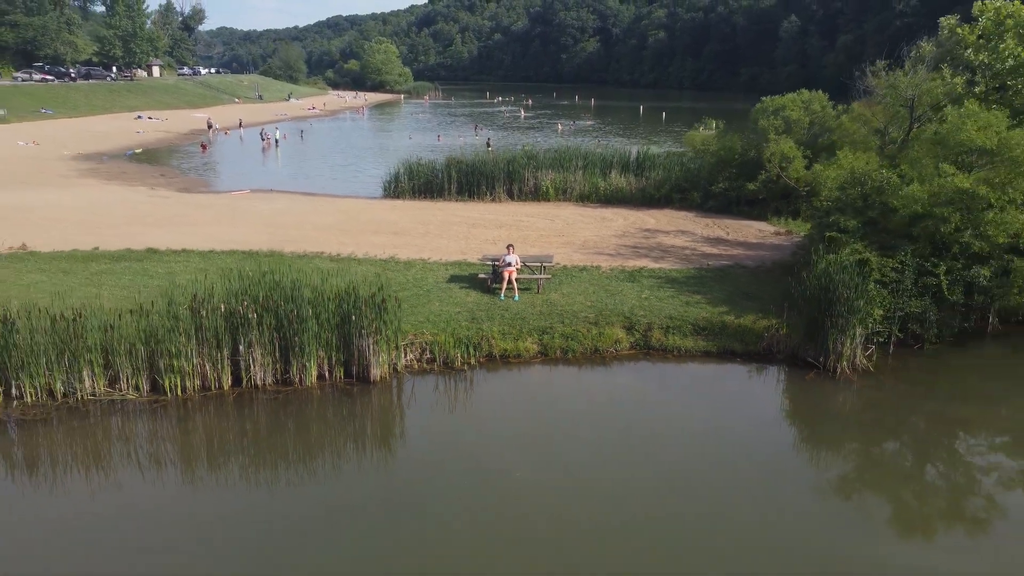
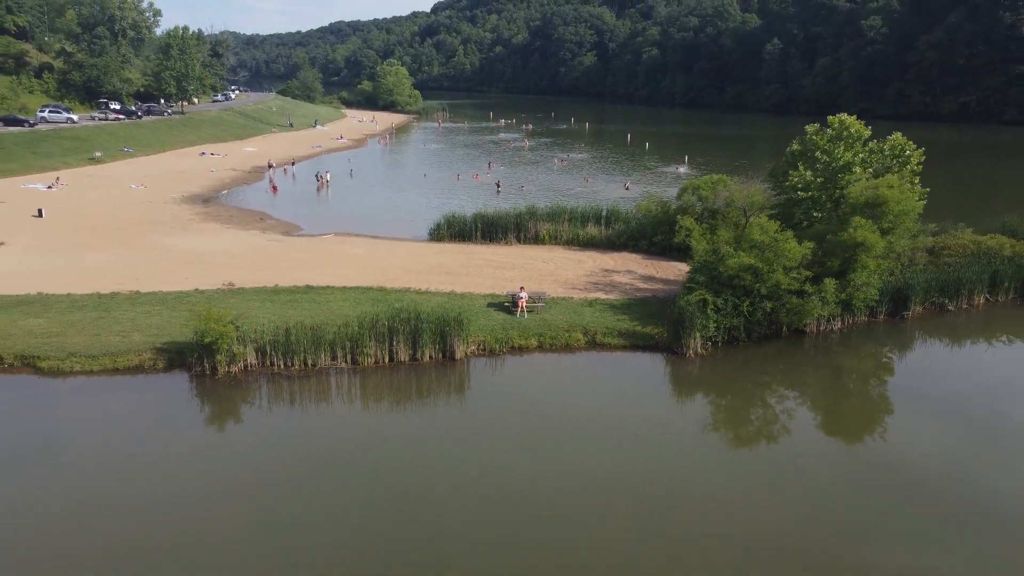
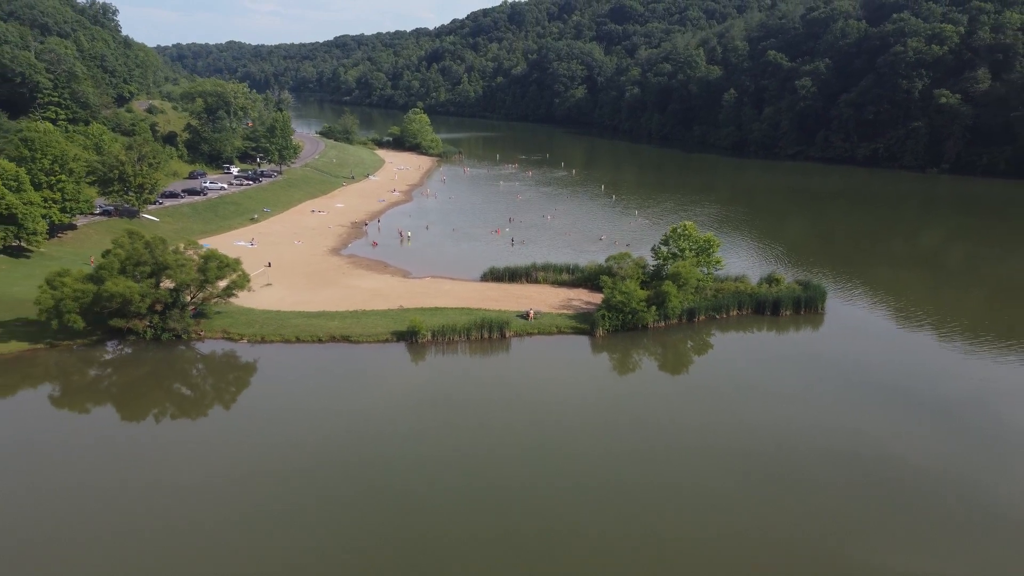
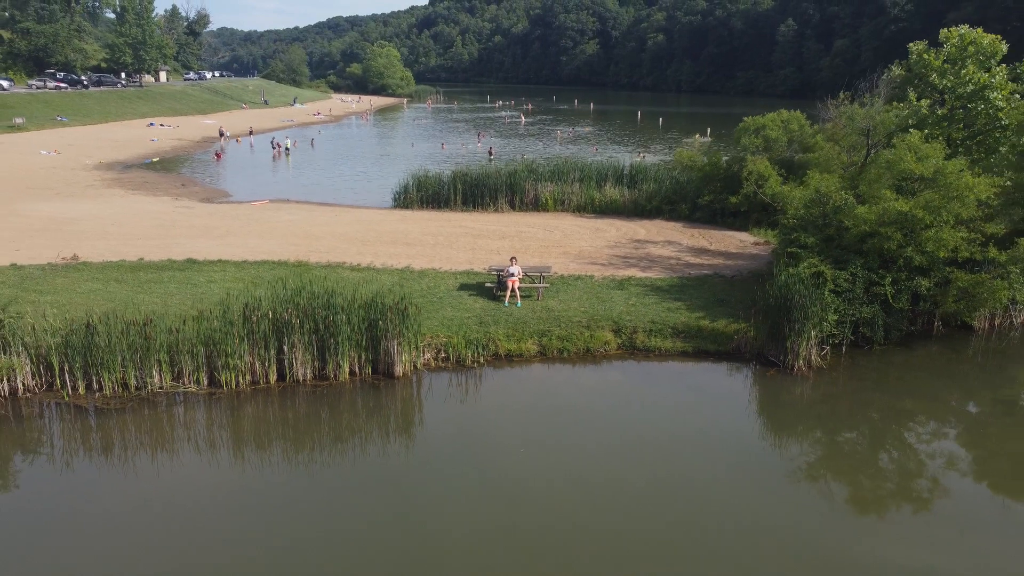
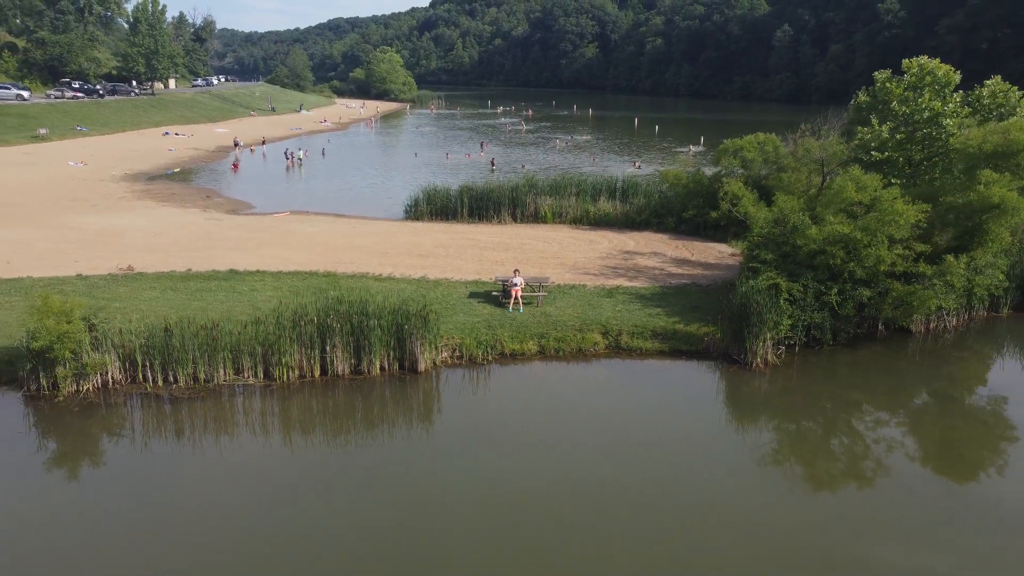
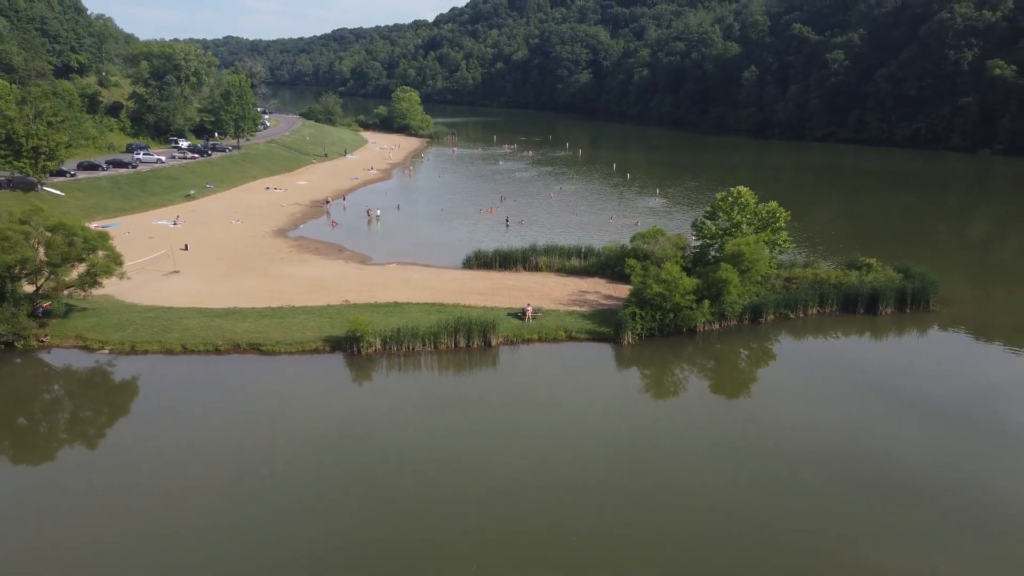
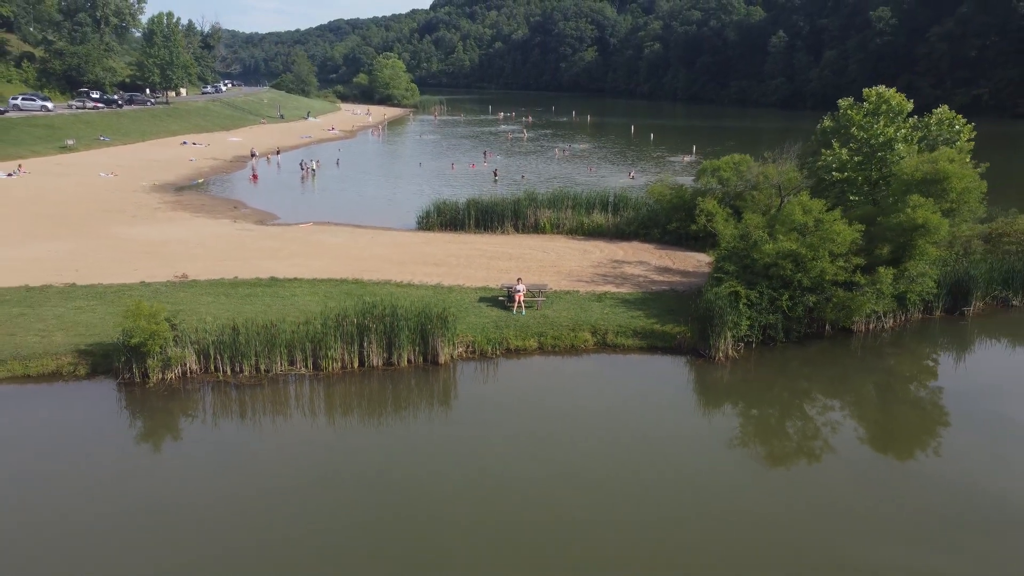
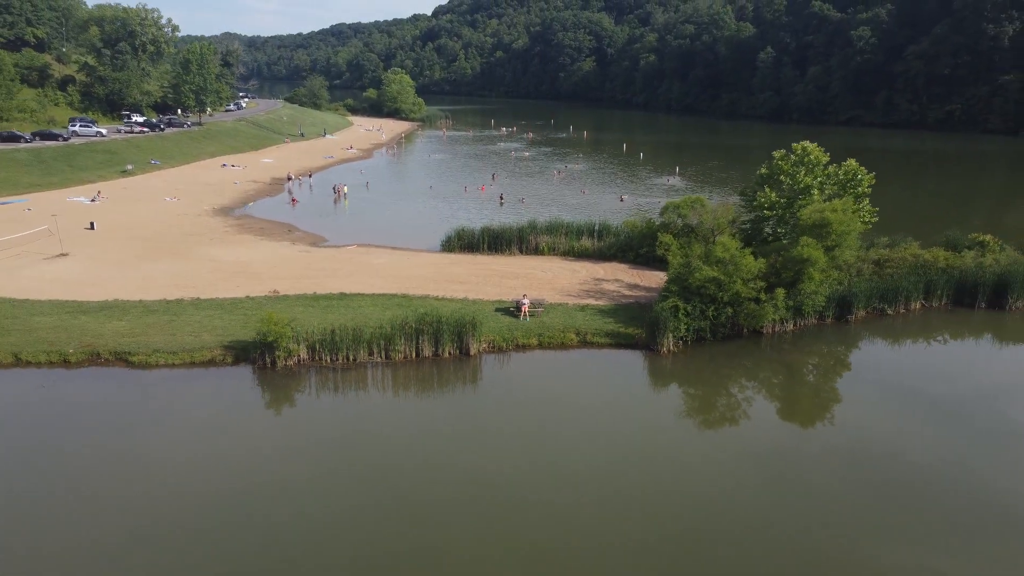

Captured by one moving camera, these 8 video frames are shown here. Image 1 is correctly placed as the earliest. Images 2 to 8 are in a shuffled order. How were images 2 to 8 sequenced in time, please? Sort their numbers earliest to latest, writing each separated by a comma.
4, 5, 7, 2, 8, 6, 3
